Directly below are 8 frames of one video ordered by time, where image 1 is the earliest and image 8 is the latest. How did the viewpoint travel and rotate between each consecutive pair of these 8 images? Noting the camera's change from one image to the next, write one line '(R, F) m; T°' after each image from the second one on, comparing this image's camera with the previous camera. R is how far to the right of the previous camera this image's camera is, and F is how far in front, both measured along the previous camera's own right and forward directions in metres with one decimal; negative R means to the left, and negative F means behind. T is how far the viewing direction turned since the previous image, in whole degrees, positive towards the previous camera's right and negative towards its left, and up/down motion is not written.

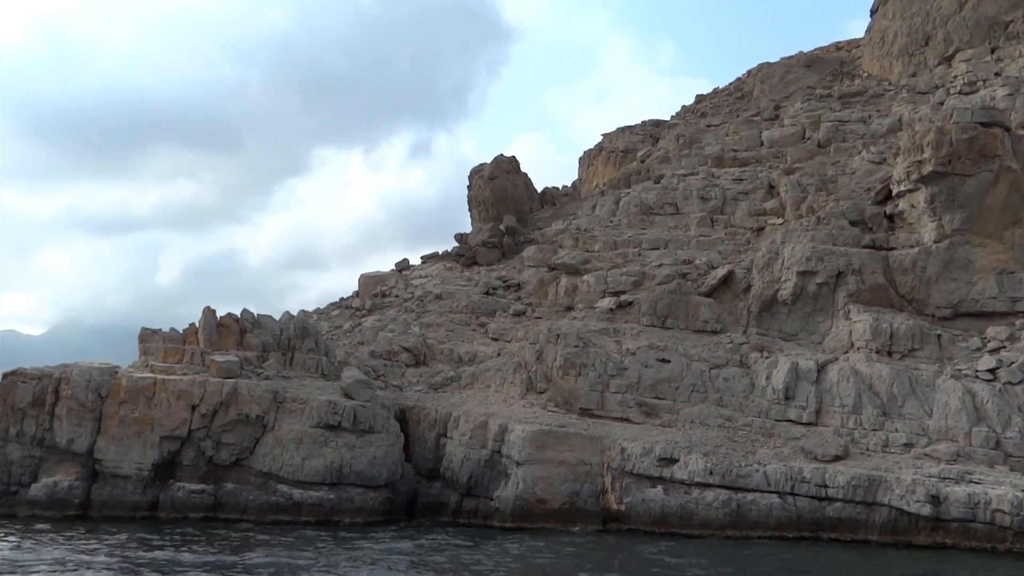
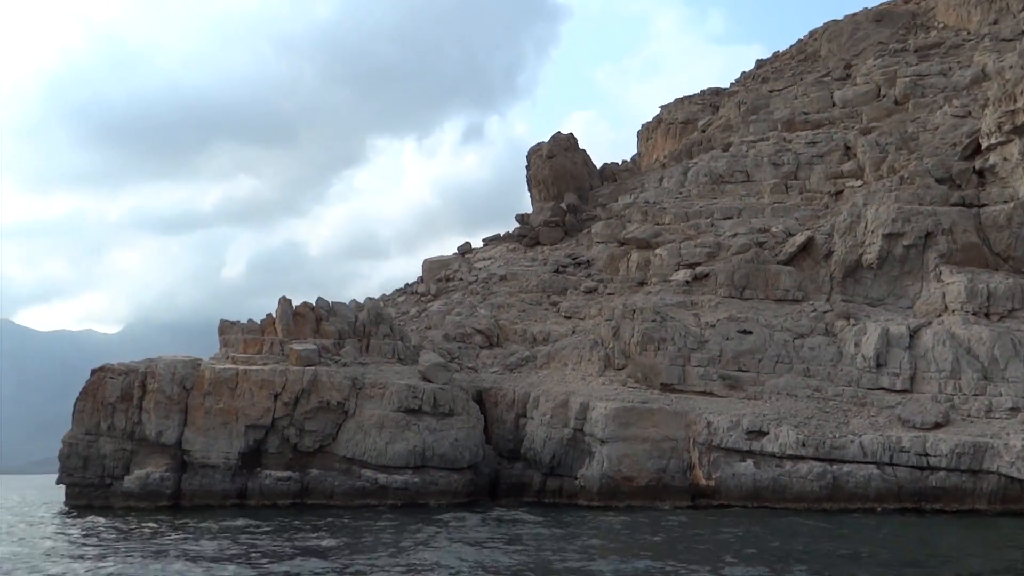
(-0.7, +0.4) m; -4°
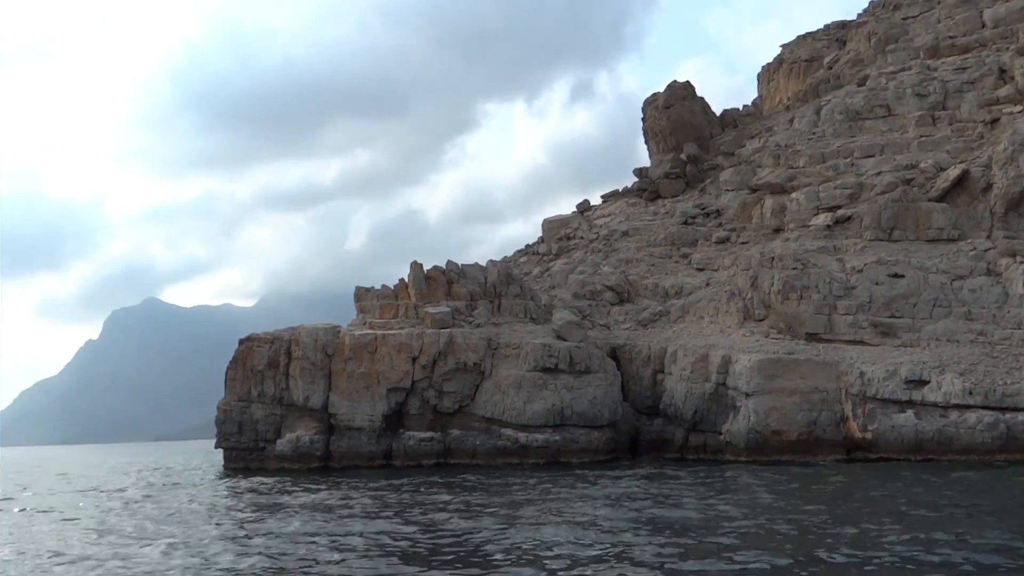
(-0.8, +0.2) m; -8°
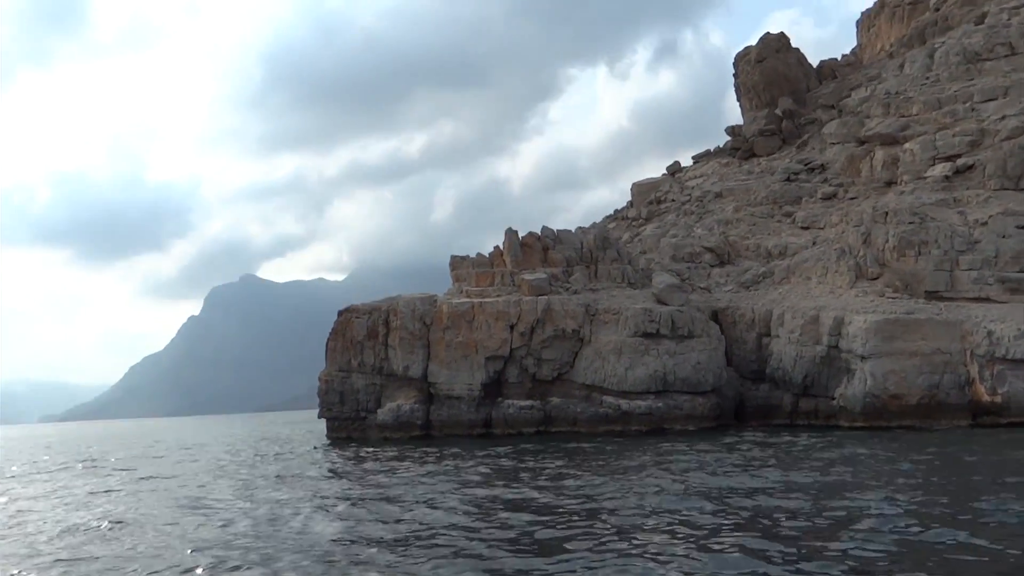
(-0.4, +0.2) m; -7°
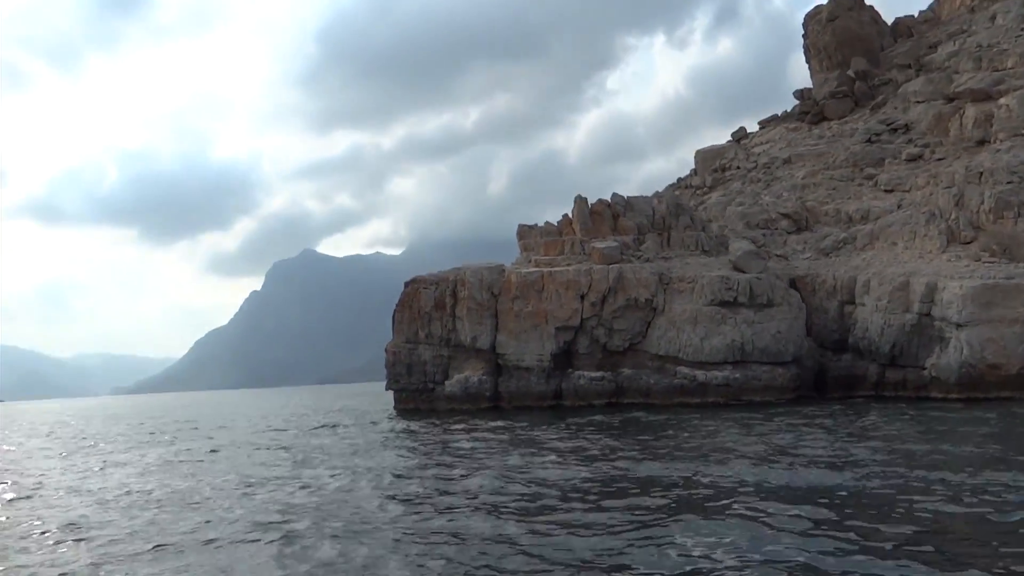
(-0.5, +0.4) m; -4°
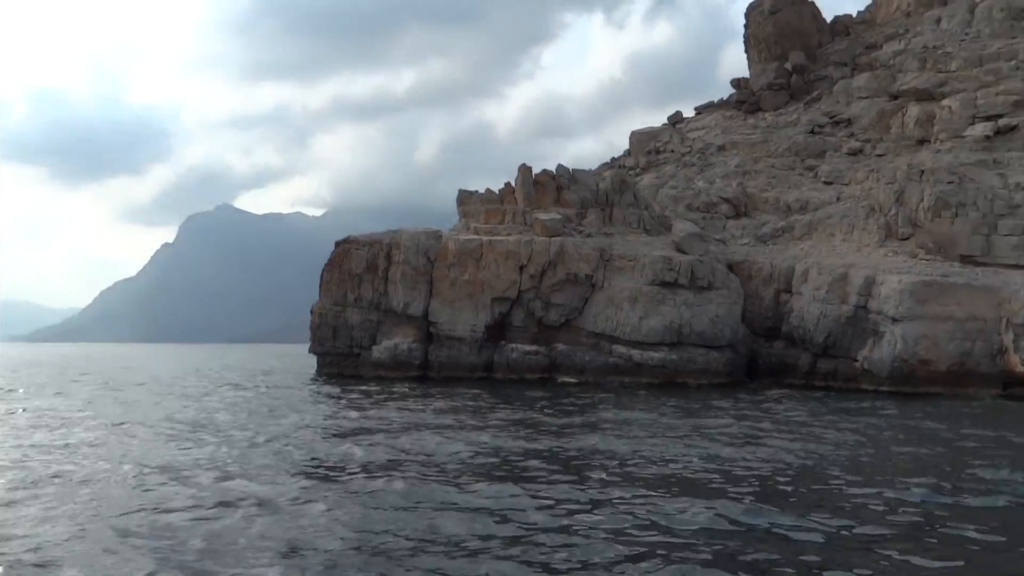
(-0.4, +1.1) m; +6°
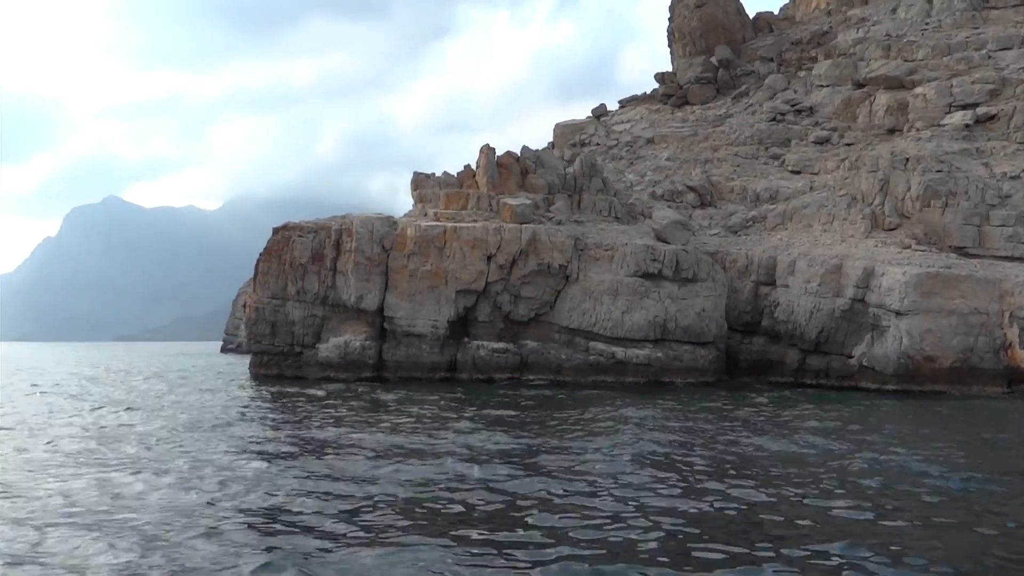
(-1.8, +2.6) m; +7°
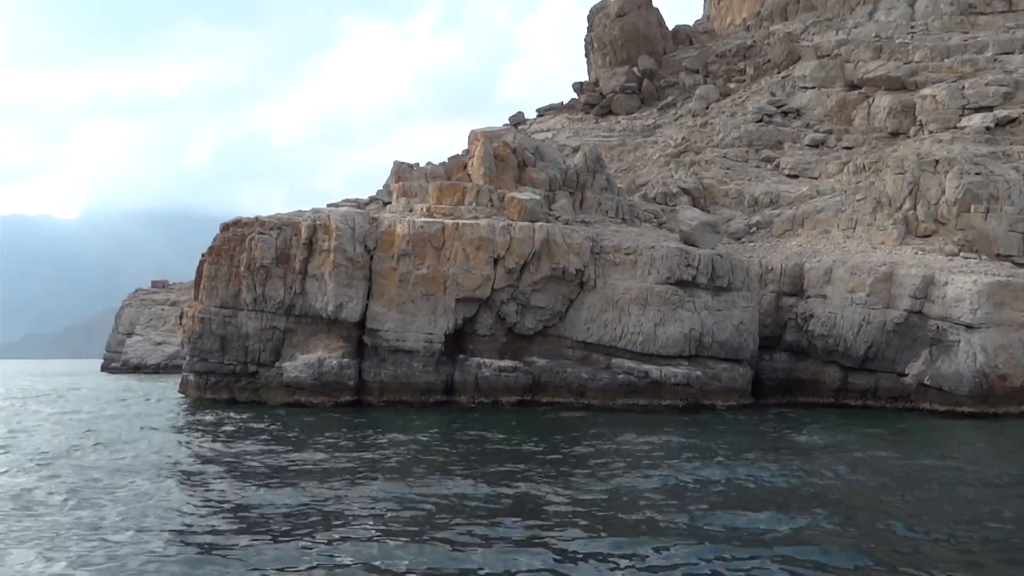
(-3.2, +3.6) m; +8°
